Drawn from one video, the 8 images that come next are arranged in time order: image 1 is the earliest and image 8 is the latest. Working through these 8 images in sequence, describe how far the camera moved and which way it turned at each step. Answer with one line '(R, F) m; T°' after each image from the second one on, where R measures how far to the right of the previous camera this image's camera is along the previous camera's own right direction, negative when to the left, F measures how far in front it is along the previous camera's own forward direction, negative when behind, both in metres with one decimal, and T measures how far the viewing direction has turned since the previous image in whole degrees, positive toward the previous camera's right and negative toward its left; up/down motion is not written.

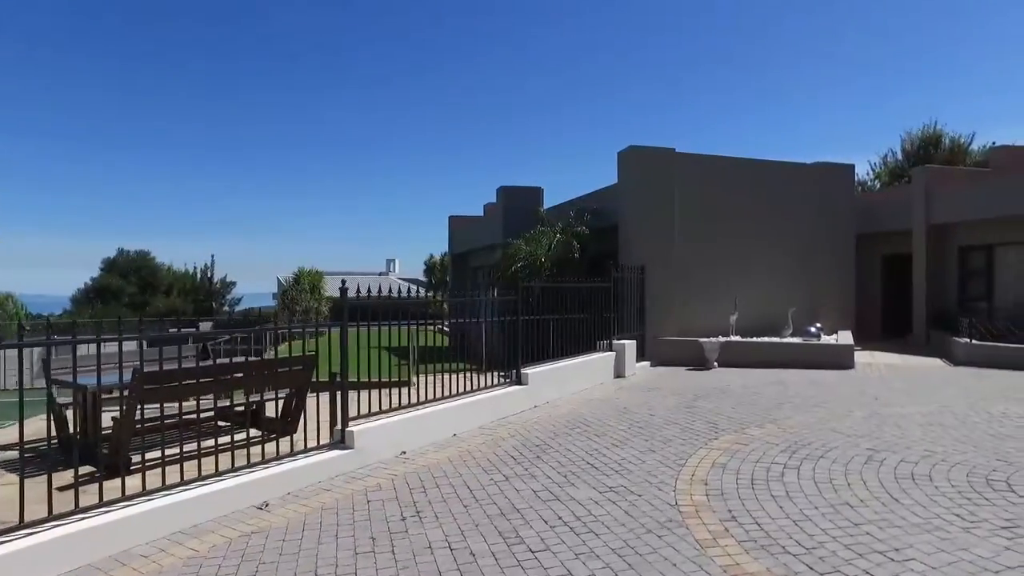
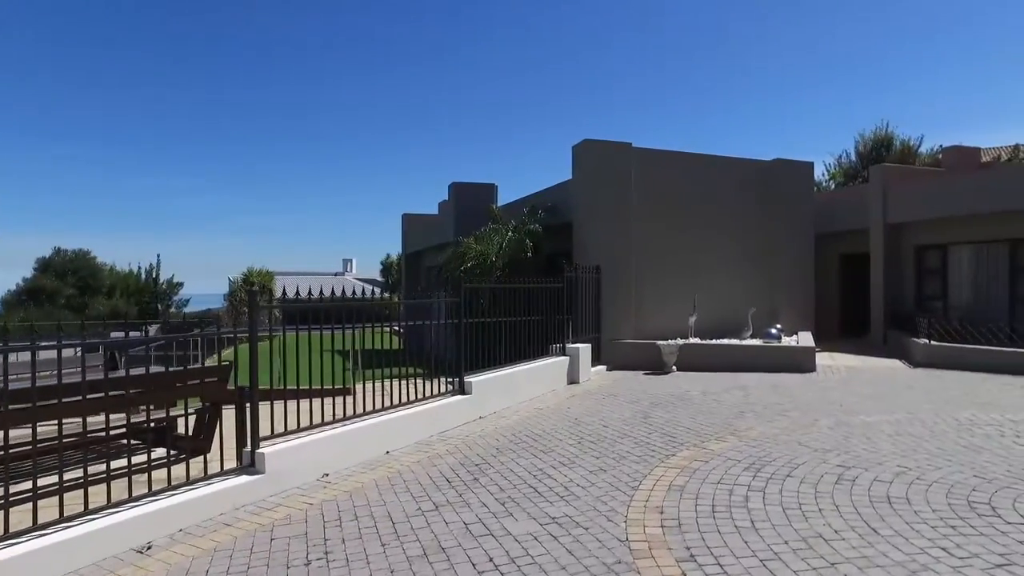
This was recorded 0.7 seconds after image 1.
(+0.3, +0.7) m; +3°
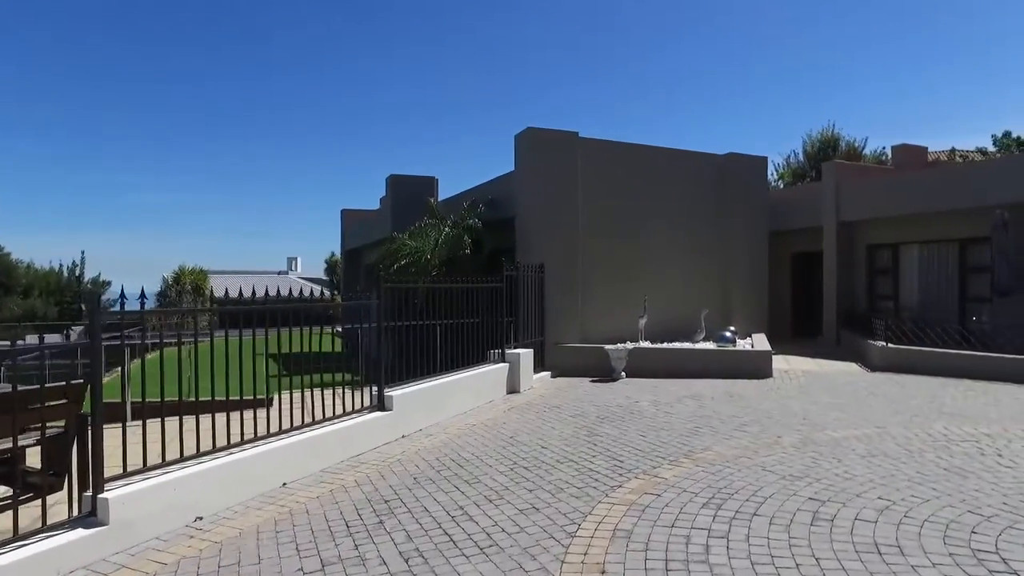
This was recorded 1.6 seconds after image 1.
(+0.3, +1.1) m; +4°
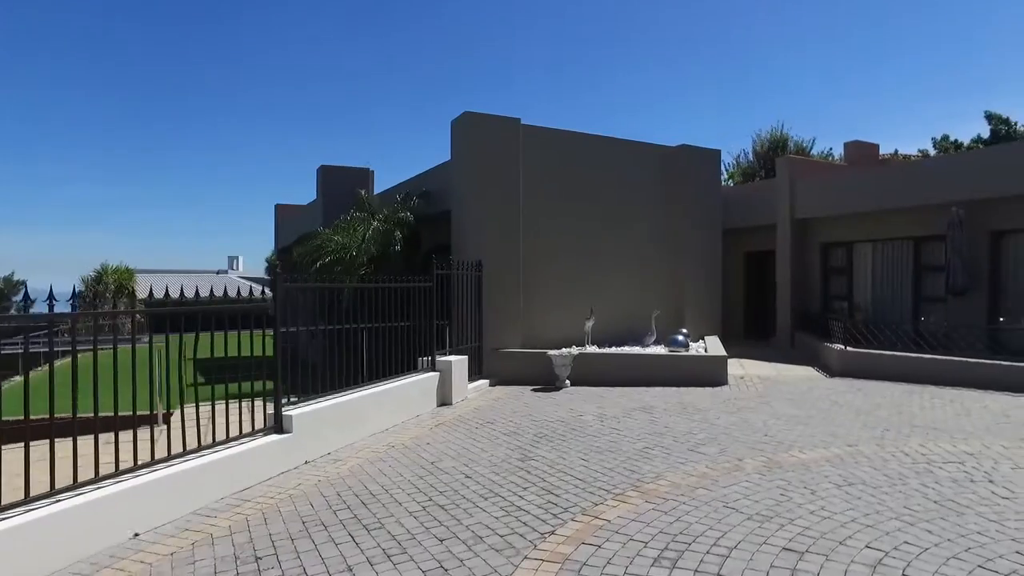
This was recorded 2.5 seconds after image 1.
(+0.3, +1.1) m; +4°
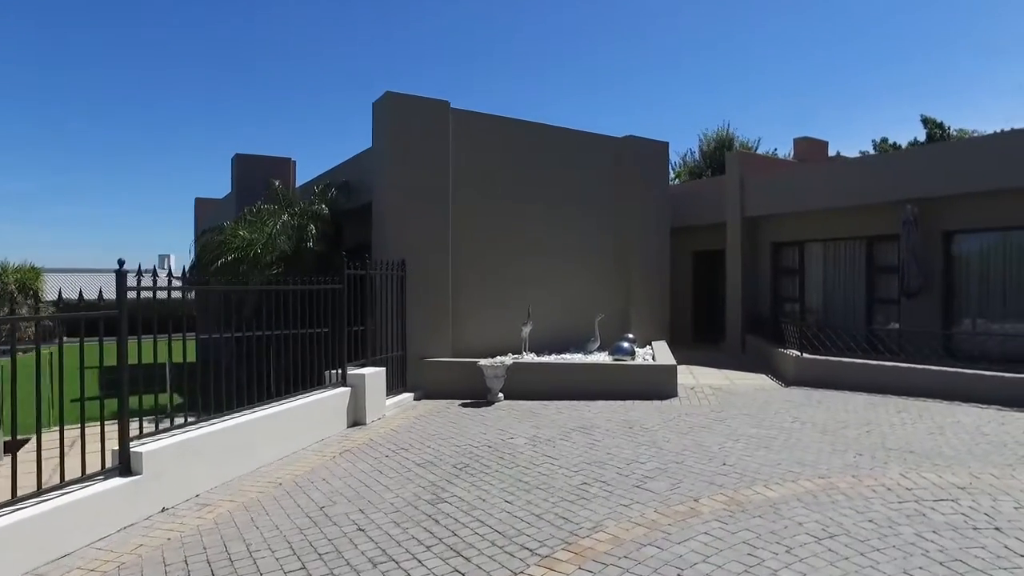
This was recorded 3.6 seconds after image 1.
(+0.3, +1.2) m; +4°
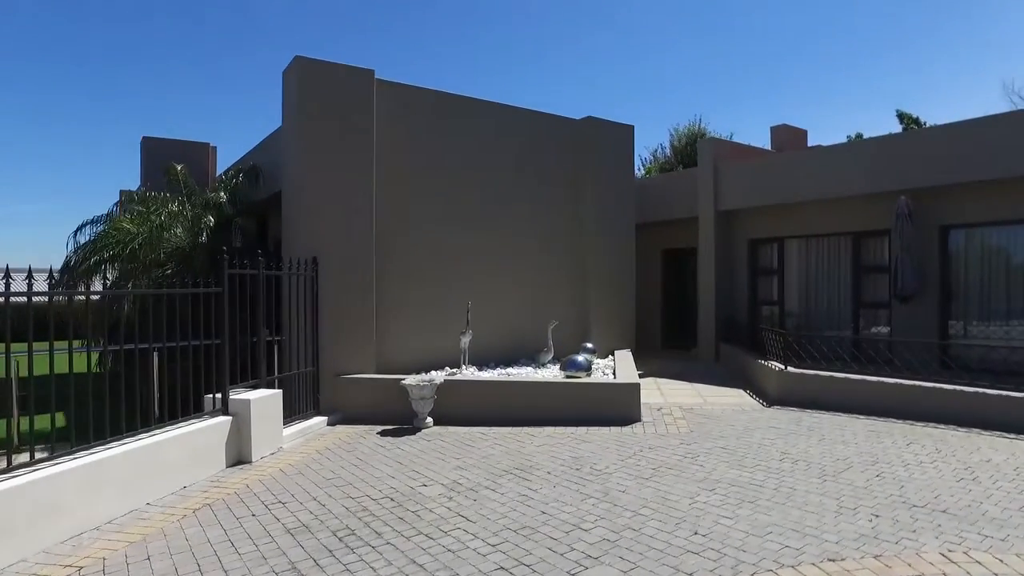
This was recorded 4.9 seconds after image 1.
(+0.5, +1.6) m; +2°
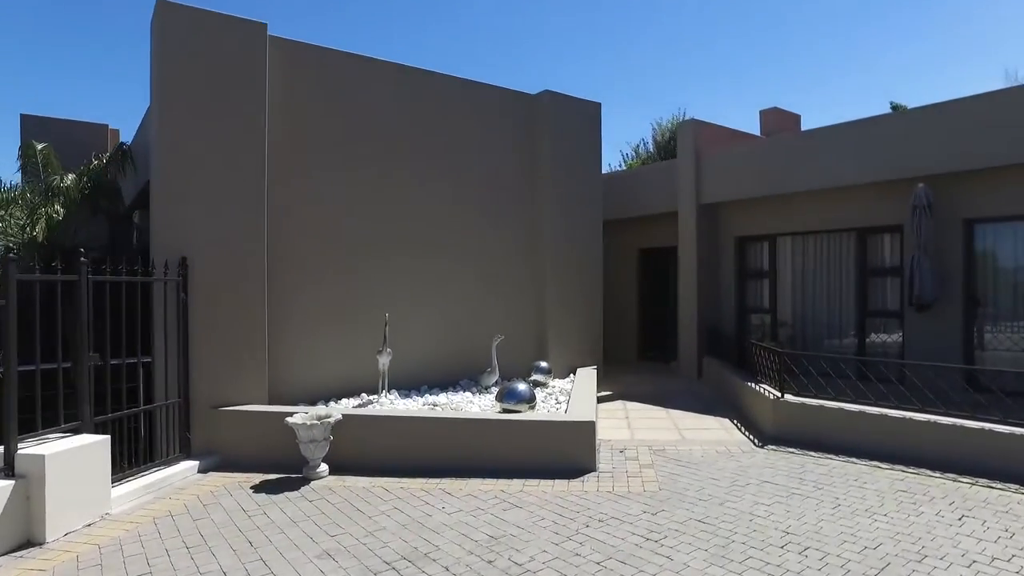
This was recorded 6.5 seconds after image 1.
(+0.6, +1.8) m; +1°
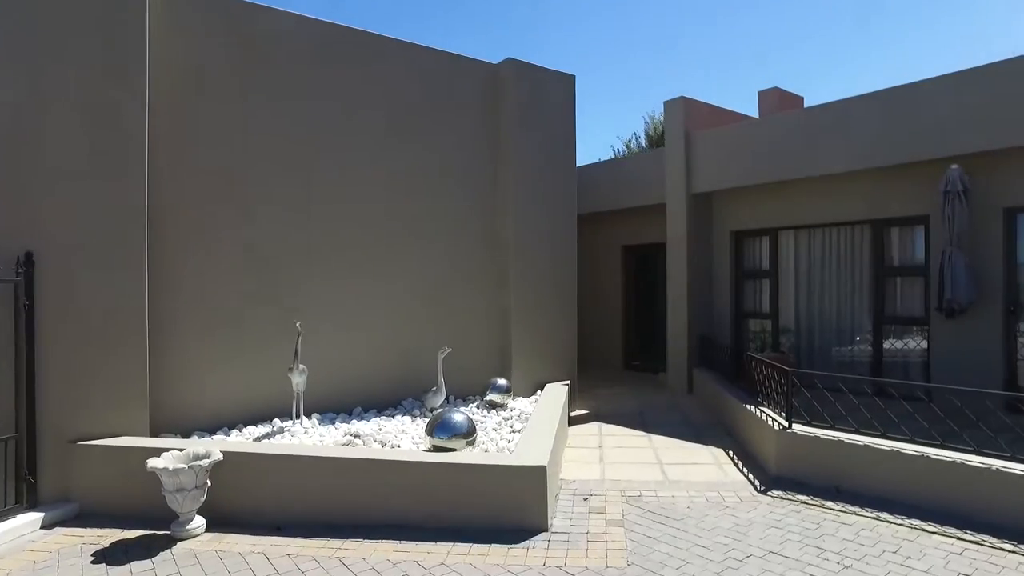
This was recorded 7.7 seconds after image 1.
(+0.5, +1.4) m; 0°
